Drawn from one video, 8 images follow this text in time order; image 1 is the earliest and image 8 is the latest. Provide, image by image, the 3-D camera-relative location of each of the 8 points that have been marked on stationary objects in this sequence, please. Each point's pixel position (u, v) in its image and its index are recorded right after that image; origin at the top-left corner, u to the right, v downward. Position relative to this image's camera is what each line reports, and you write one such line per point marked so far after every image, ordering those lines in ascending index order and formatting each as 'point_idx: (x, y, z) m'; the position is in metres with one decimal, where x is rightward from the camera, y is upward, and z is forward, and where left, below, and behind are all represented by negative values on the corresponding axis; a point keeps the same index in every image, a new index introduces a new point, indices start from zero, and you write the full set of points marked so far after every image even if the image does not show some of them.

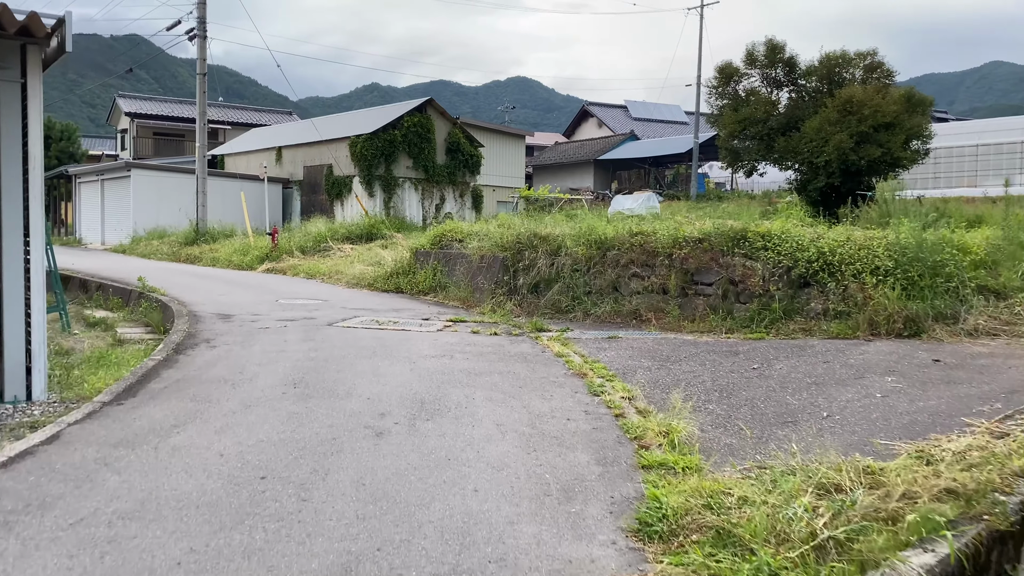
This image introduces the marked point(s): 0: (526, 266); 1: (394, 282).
0: (+0.1, +0.2, +8.2) m
1: (-1.5, +0.1, +10.4) m
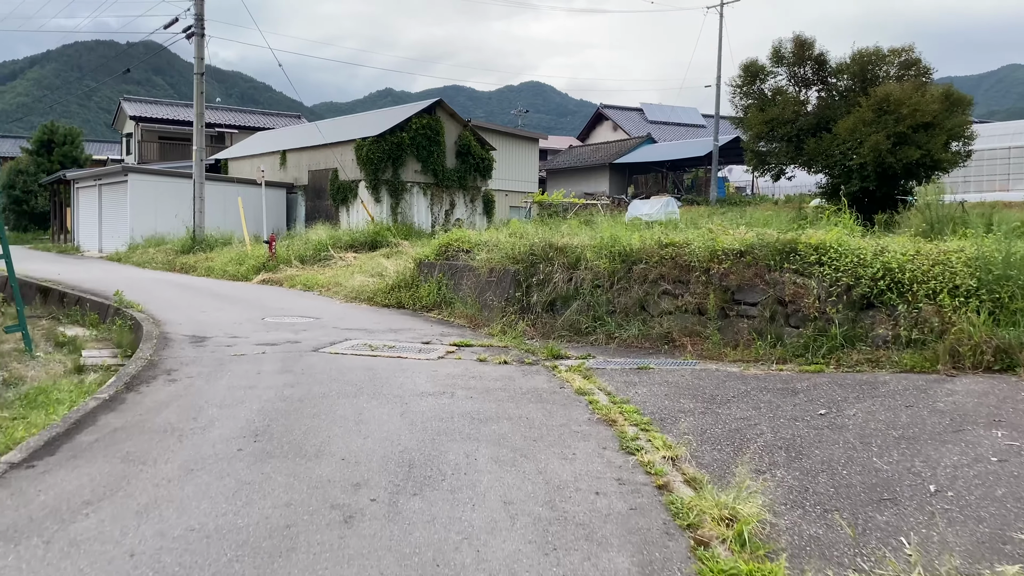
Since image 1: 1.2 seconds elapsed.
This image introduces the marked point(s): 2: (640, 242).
0: (+0.2, +0.1, +7.3) m
1: (-1.3, -0.1, +9.5) m
2: (+1.0, +0.4, +6.9) m
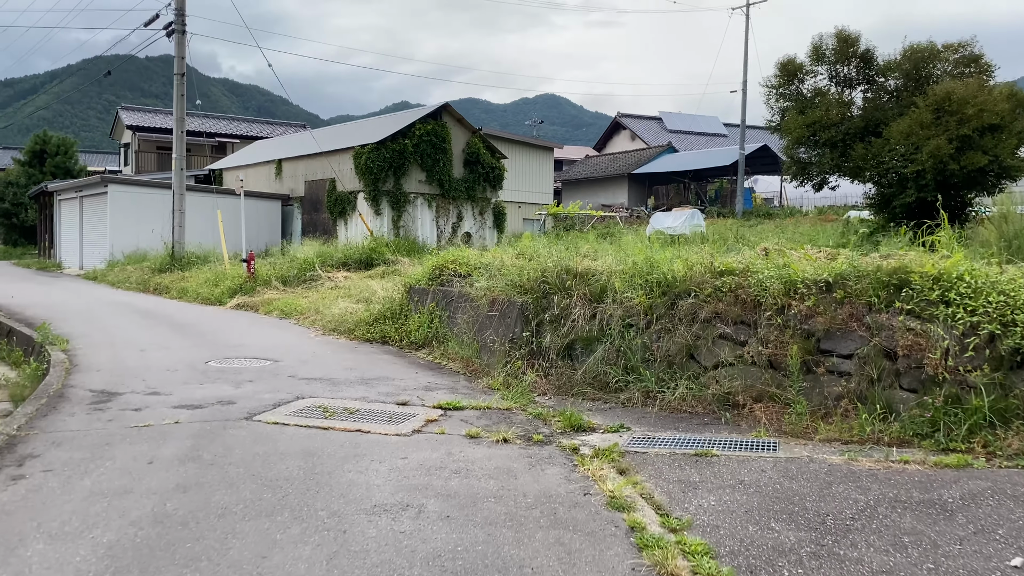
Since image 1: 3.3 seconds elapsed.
0: (+0.3, -0.2, +5.6) m
1: (-1.2, -0.4, +7.9) m
2: (+1.1, +0.1, +5.2) m
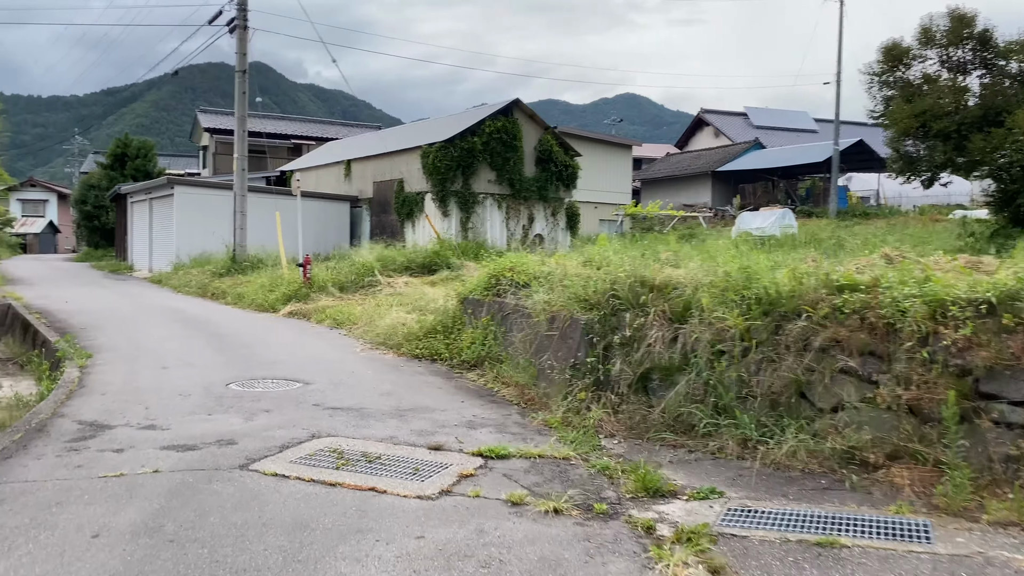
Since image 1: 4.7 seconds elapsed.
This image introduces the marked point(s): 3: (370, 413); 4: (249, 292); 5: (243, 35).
0: (+0.6, -0.3, +4.6) m
1: (-0.7, -0.5, +7.0) m
2: (+1.4, 0.0, +4.1) m
3: (-0.8, -0.7, +4.8) m
4: (-3.7, -0.1, +12.0) m
5: (-4.6, +4.3, +14.6) m
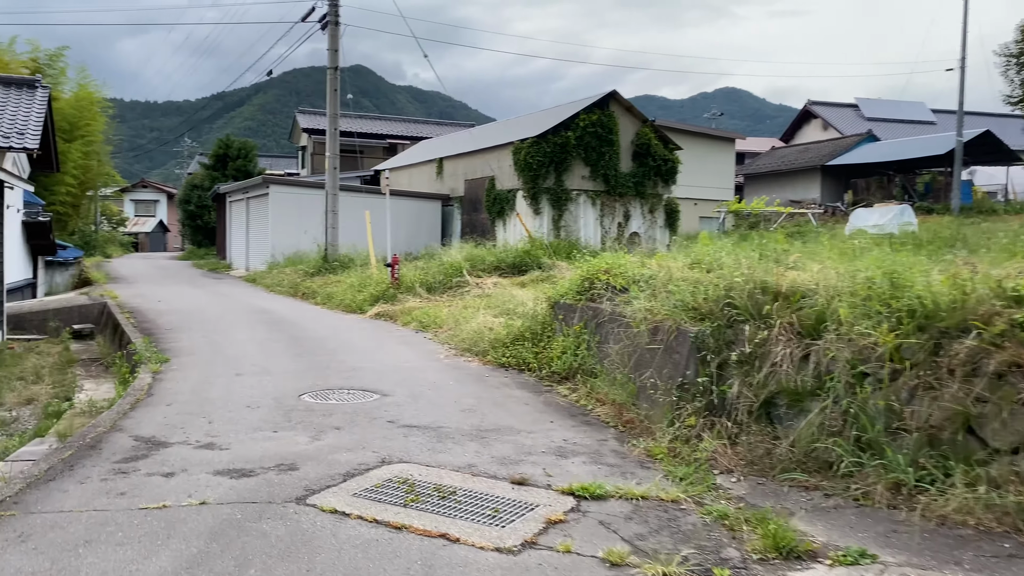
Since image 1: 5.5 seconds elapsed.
0: (+1.1, -0.3, +3.9) m
1: (0.0, -0.5, +6.4) m
2: (+1.8, 0.0, +3.3) m
3: (-0.3, -0.7, +4.3) m
4: (-2.4, -0.1, +11.7) m
5: (-3.0, +4.4, +14.4) m
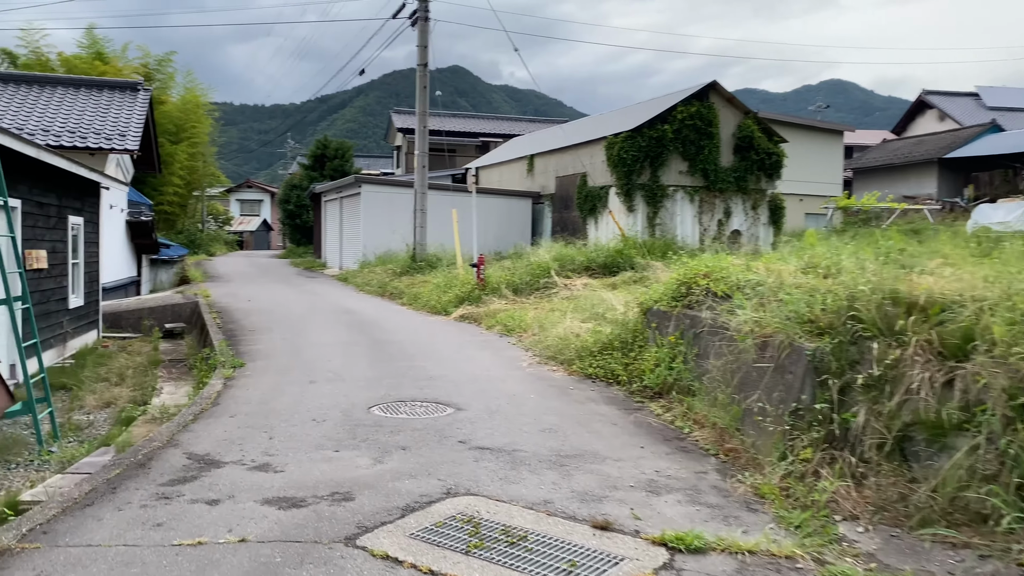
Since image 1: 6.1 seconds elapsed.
0: (+1.4, -0.4, +3.3) m
1: (+0.7, -0.5, +5.9) m
2: (+2.0, -0.1, +2.7) m
3: (+0.1, -0.8, +3.8) m
4: (-1.2, -0.1, +11.5) m
5: (-1.5, +4.4, +14.2) m
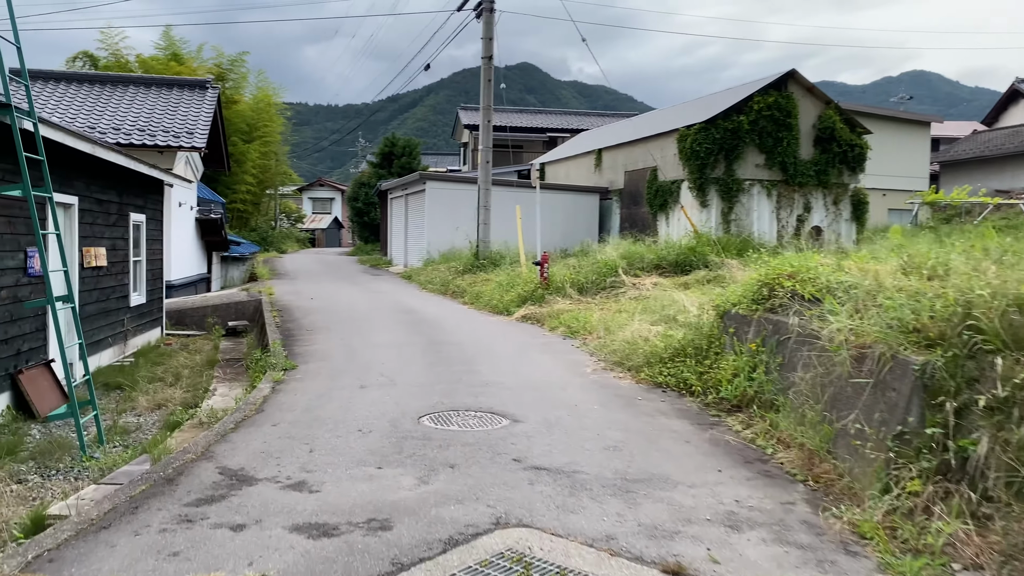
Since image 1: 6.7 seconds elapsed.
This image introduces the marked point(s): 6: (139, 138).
0: (+1.6, -0.4, +2.8) m
1: (+1.1, -0.5, +5.4) m
2: (+2.2, -0.1, +2.1) m
3: (+0.3, -0.8, +3.4) m
4: (-0.3, 0.0, +11.1) m
5: (-0.4, +4.4, +13.8) m
6: (-5.5, +2.2, +12.5) m
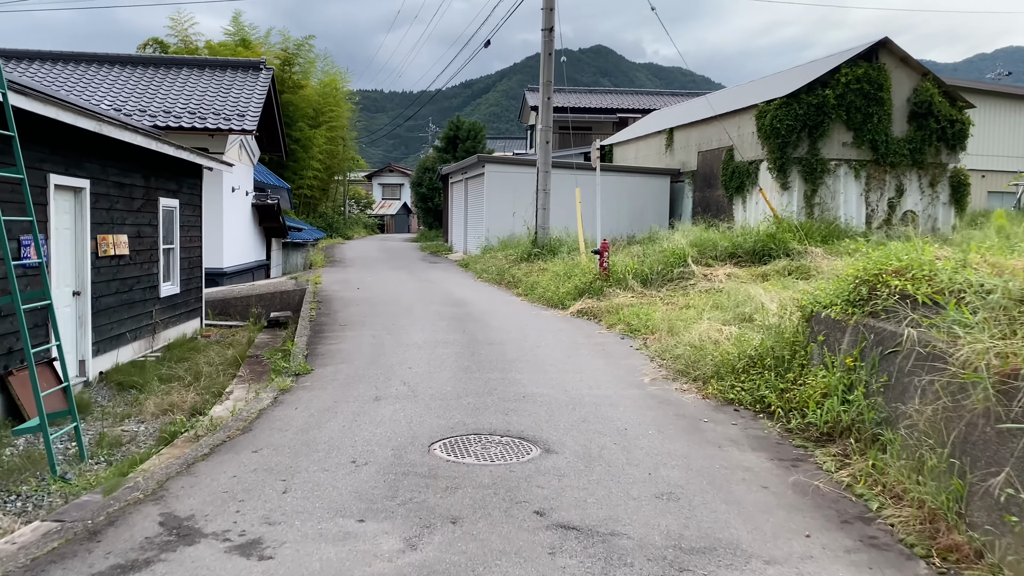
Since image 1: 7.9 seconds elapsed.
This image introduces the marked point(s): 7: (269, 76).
0: (+1.6, -0.4, +1.8) m
1: (+1.3, -0.5, +4.5) m
2: (+2.1, -0.1, +1.1) m
3: (+0.3, -0.8, +2.6) m
4: (+0.4, +0.1, +10.3) m
5: (+0.6, +4.5, +12.9) m
6: (-4.7, +2.4, +12.1) m
7: (-4.1, +3.5, +14.1) m
